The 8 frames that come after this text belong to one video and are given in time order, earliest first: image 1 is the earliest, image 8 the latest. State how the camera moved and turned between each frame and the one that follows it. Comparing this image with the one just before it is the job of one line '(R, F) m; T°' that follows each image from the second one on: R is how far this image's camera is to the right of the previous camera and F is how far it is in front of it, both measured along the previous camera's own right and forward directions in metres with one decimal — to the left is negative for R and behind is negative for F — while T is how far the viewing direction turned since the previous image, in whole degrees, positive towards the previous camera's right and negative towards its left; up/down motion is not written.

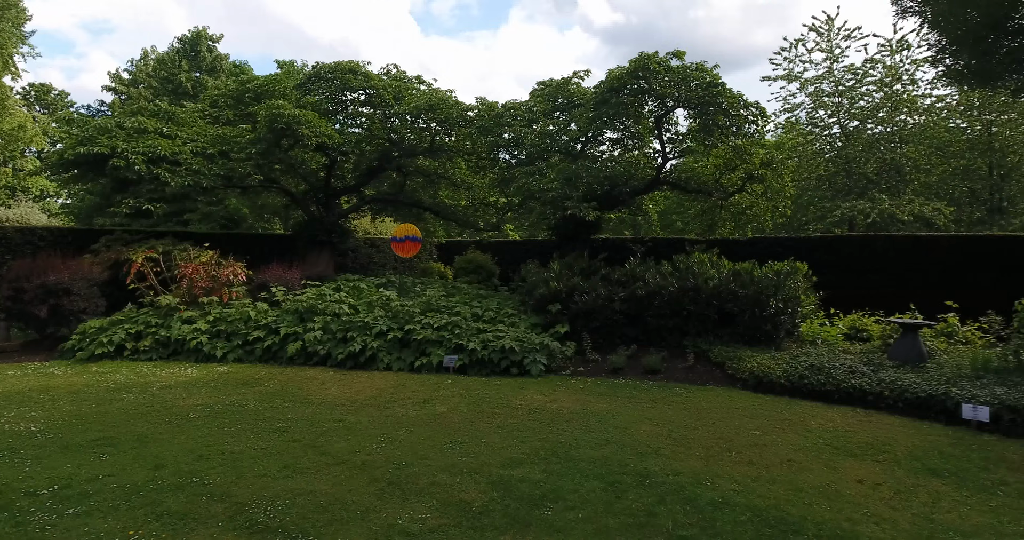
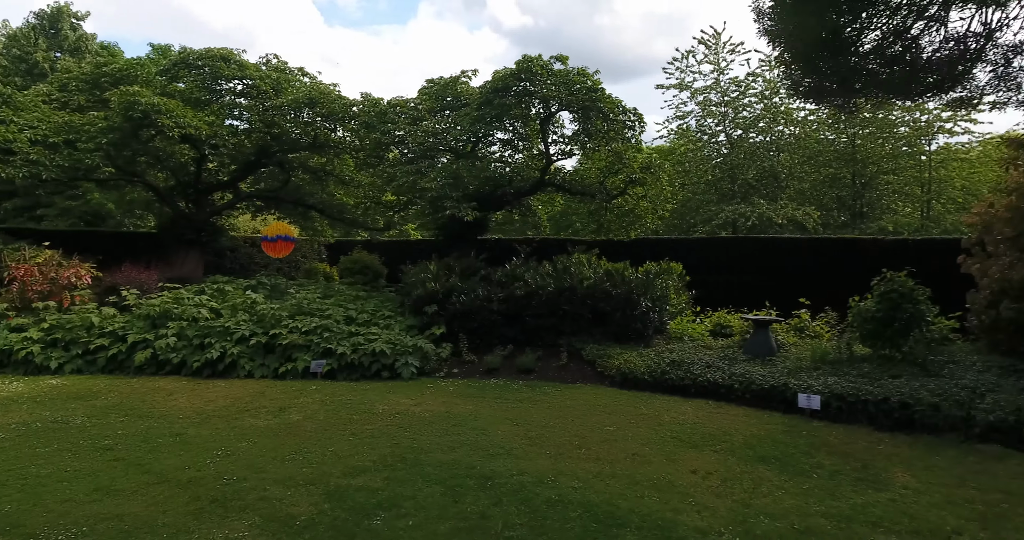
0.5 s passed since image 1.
(+0.4, 0.0) m; +8°
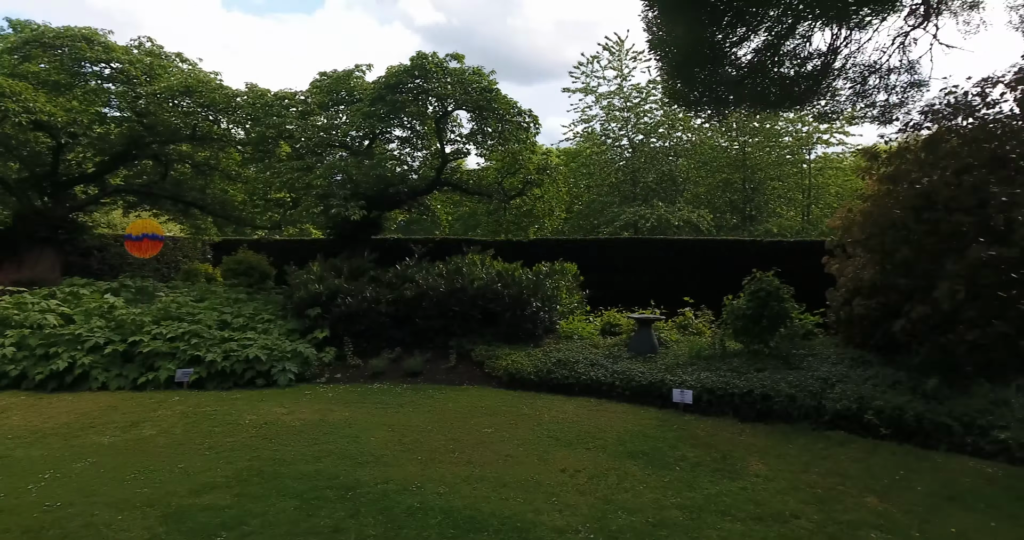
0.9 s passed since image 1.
(+0.3, 0.0) m; +8°
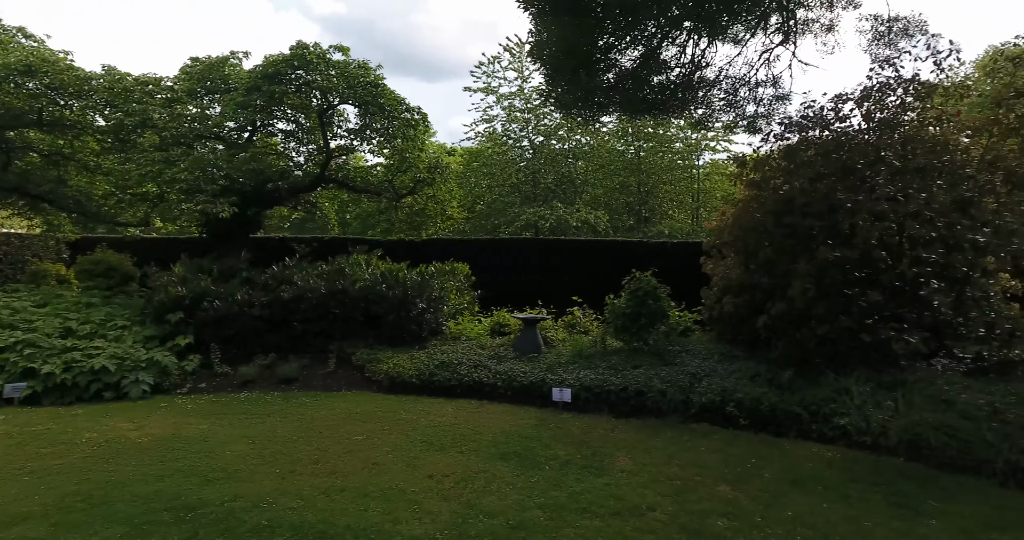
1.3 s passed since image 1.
(+0.2, +0.1) m; +9°
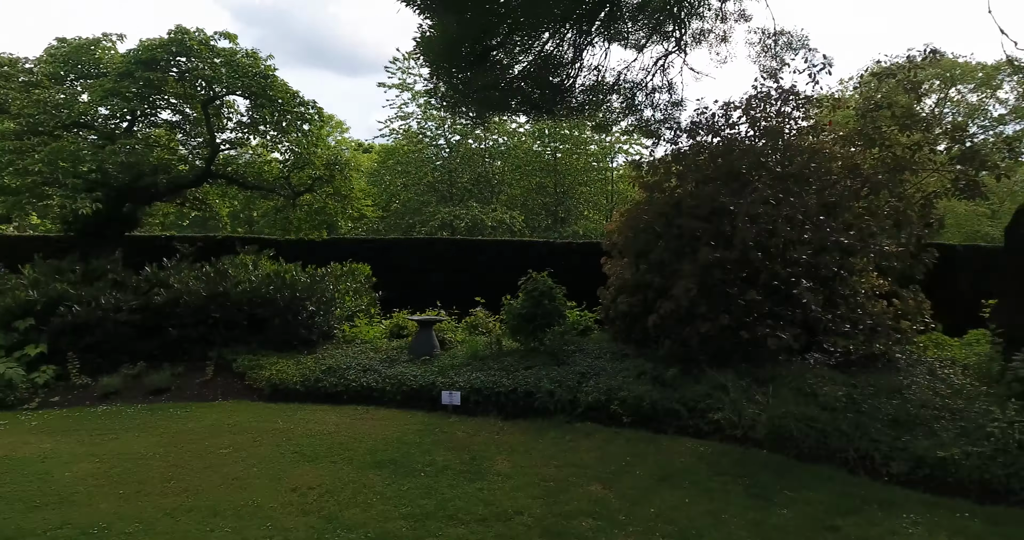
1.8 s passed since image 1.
(+0.3, +0.1) m; +7°
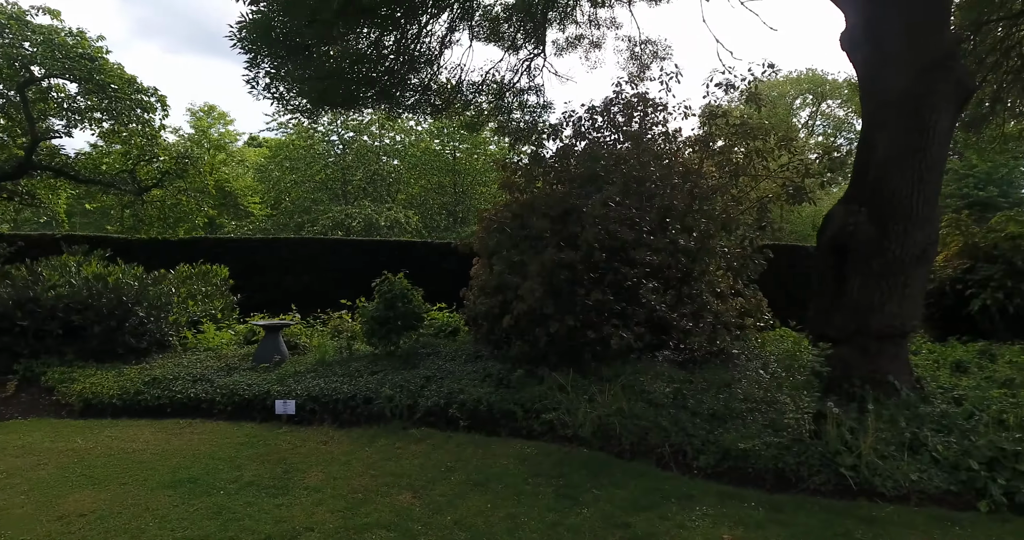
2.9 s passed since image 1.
(+0.6, +0.1) m; +8°
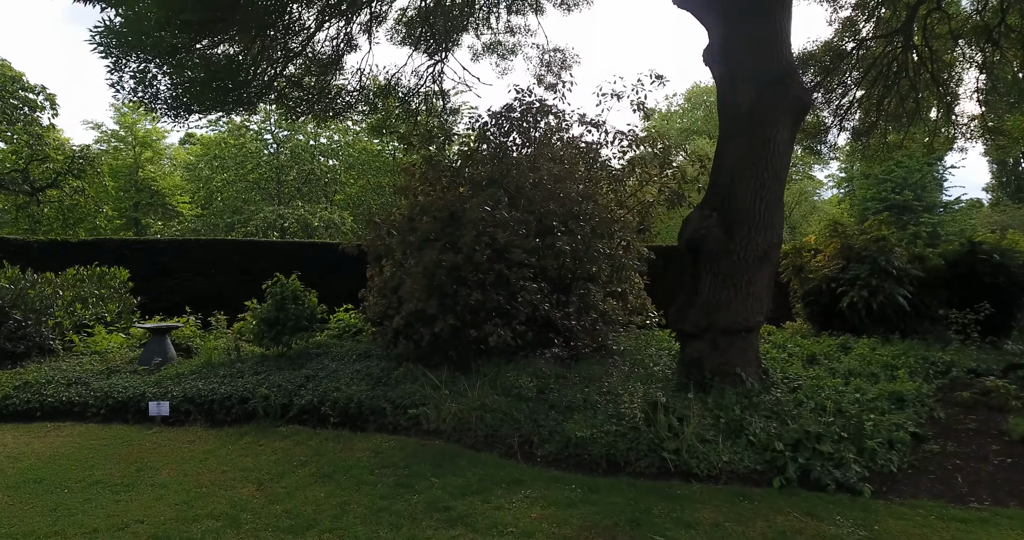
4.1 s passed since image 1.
(+0.7, -0.3) m; +4°
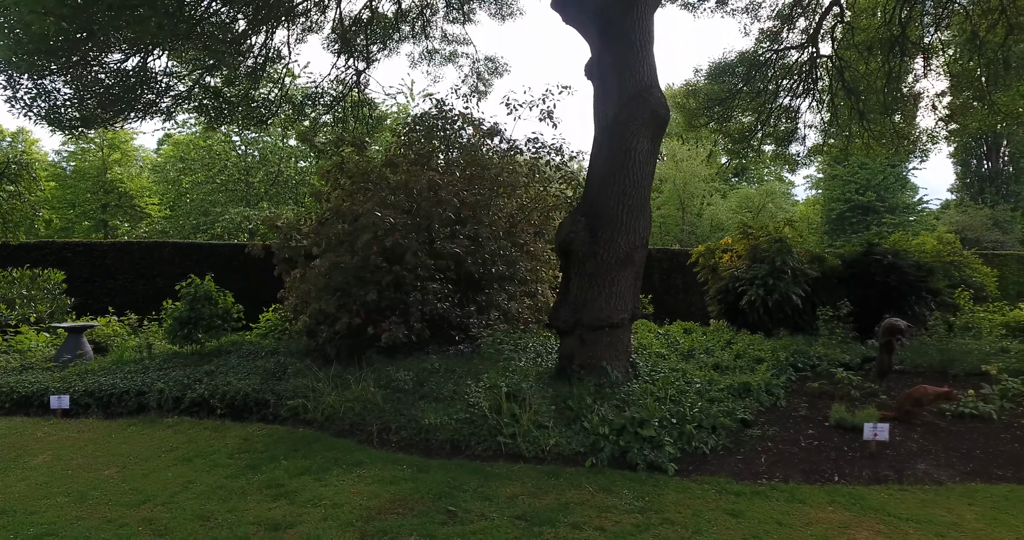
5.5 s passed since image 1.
(+1.0, -0.4) m; +1°
